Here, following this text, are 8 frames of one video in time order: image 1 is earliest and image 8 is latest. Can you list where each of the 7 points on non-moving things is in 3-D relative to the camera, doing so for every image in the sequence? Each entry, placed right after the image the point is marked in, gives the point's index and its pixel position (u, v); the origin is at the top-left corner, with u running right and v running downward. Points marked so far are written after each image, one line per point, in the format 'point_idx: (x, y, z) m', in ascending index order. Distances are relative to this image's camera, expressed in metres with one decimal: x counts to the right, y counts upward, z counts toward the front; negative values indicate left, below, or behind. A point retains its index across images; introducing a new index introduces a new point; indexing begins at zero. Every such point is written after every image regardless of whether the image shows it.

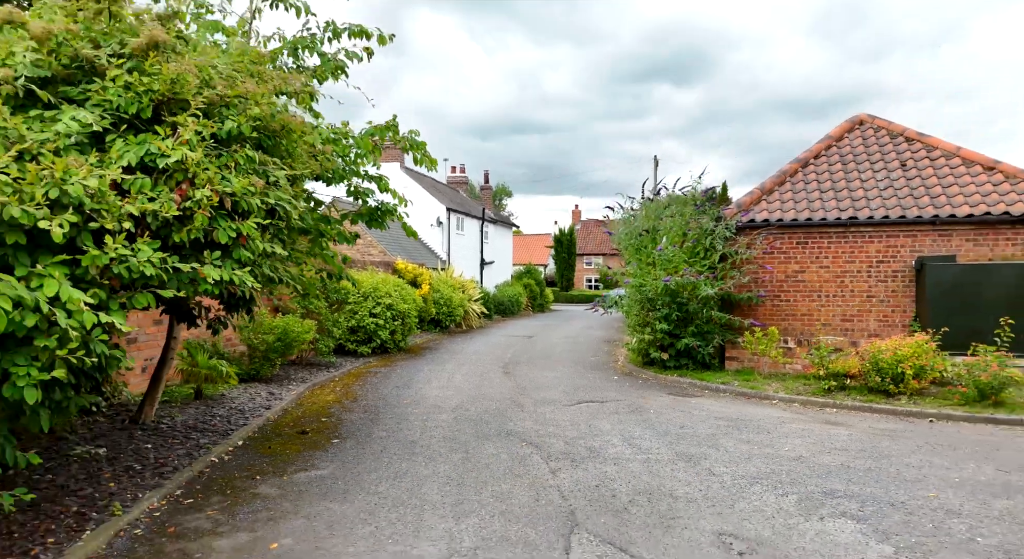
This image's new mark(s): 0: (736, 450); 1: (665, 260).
0: (+2.3, -1.7, +6.3) m
1: (+2.5, +0.4, +10.3) m
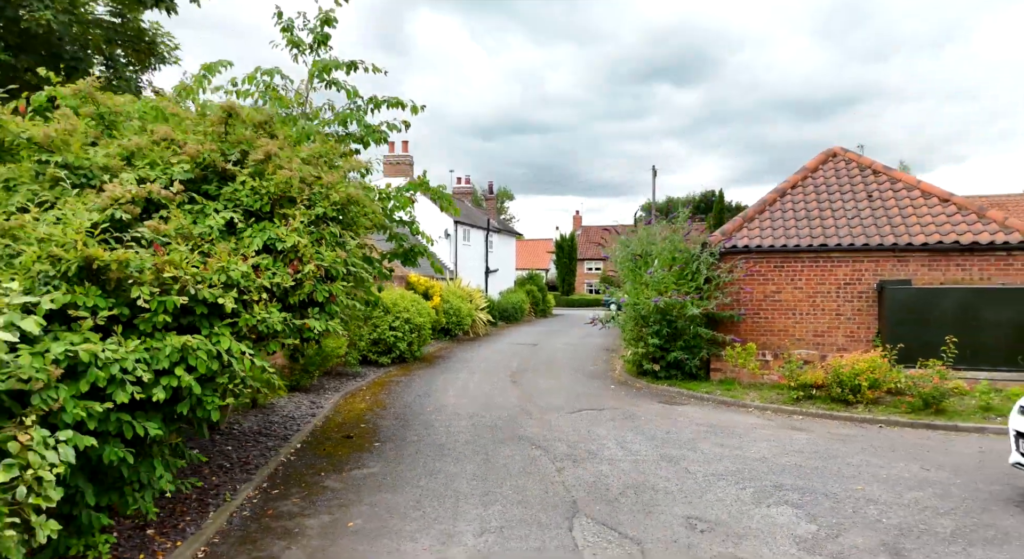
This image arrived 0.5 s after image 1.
0: (+2.4, -2.1, +7.7) m
1: (+2.6, 0.0, +11.6) m
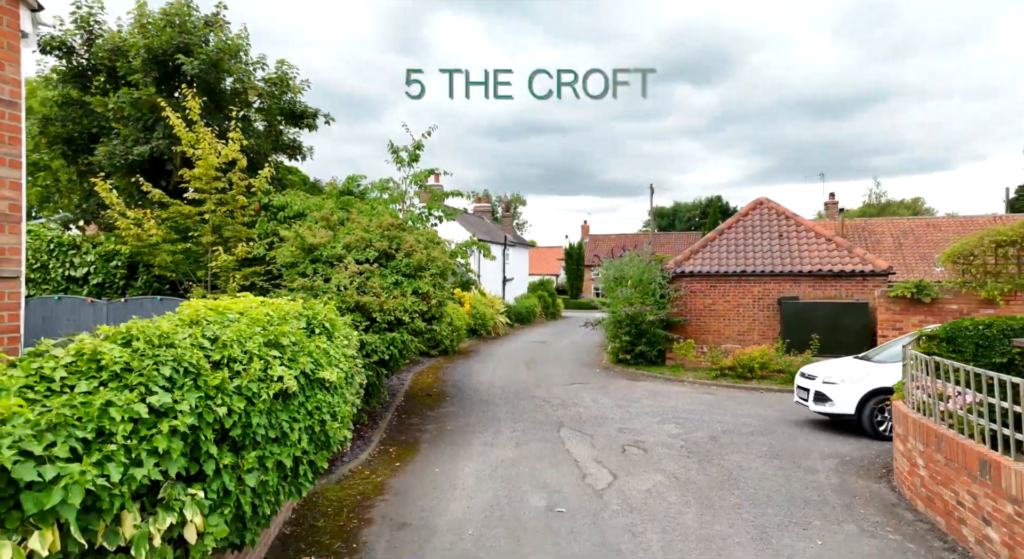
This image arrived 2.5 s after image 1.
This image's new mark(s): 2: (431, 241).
0: (+2.8, -2.5, +13.0) m
1: (+3.1, -0.5, +16.9) m
2: (-1.5, +0.7, +11.4) m
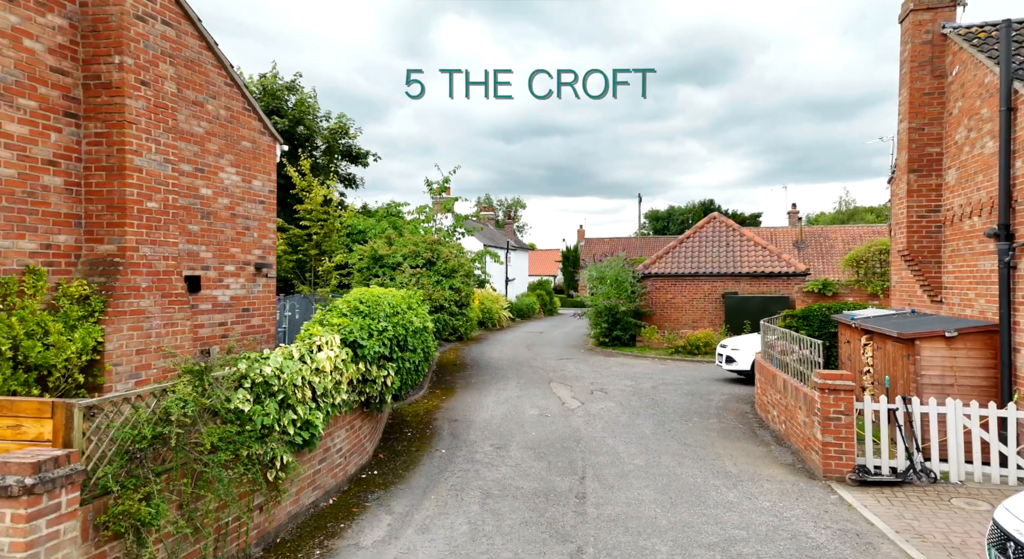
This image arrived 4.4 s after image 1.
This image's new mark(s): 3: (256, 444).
0: (+2.9, -2.5, +17.6) m
1: (+3.2, -0.4, +21.6) m
2: (-1.4, +0.7, +16.0) m
3: (-2.1, -1.4, +5.2) m
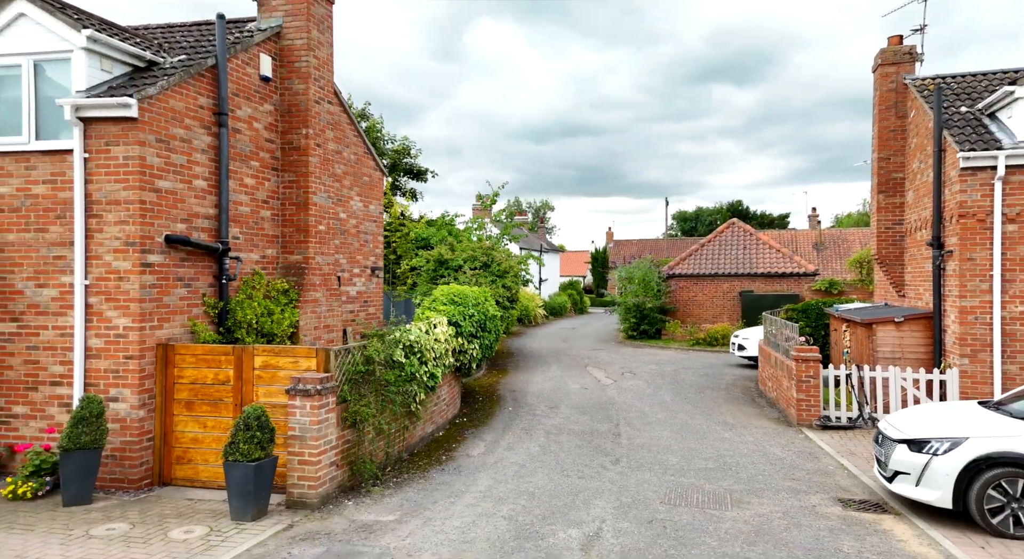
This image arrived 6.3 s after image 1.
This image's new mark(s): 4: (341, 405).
0: (+4.2, -2.5, +20.2) m
1: (+4.7, -0.4, +24.2) m
2: (-0.2, +0.7, +18.9) m
3: (-1.4, -1.3, +8.1) m
4: (-1.9, -1.4, +6.9) m
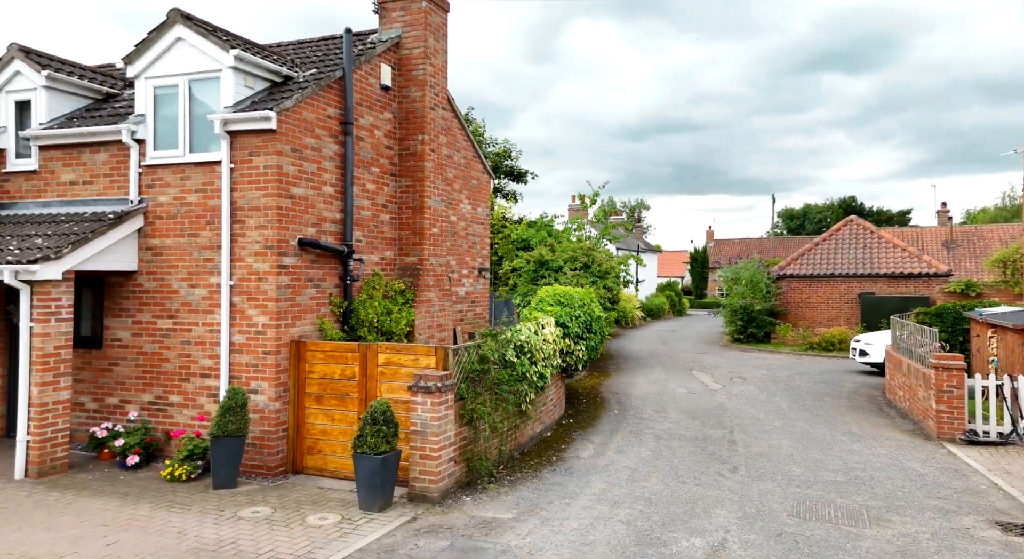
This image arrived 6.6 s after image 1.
0: (+7.4, -2.5, +19.4) m
1: (+8.4, -0.5, +23.2) m
2: (+2.8, +0.7, +18.7) m
3: (+0.1, -1.4, +8.2) m
4: (-0.6, -1.4, +7.0) m
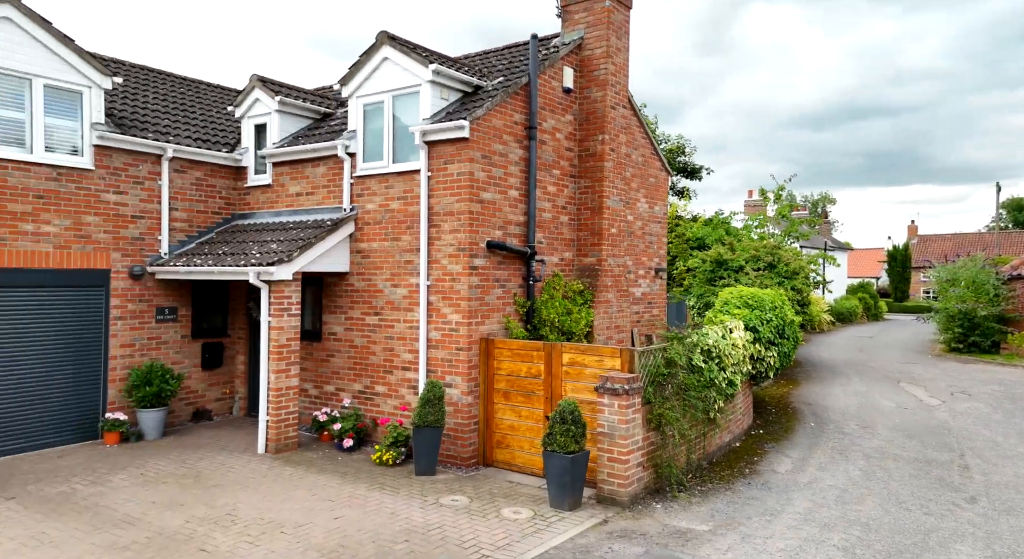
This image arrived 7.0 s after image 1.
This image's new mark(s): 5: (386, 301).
0: (+12.3, -2.5, +16.8) m
1: (+14.3, -0.5, +20.2) m
2: (+7.8, +0.7, +17.2) m
3: (+2.4, -1.4, +7.8) m
4: (+1.5, -1.4, +6.9) m
5: (-1.7, -0.3, +8.3) m
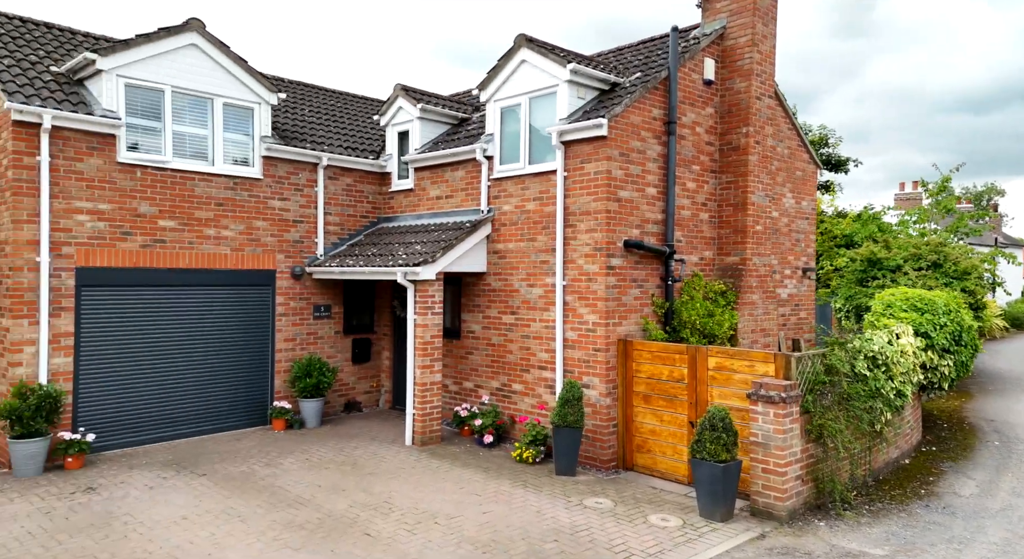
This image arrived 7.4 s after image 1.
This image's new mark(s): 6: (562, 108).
0: (+15.5, -2.6, +14.1) m
1: (+18.1, -0.5, +17.1) m
2: (+11.1, +0.7, +15.4) m
3: (+4.1, -1.4, +7.1) m
4: (+3.0, -1.4, +6.4) m
5: (+0.2, -0.3, +8.4) m
6: (+0.6, +2.1, +7.9) m
